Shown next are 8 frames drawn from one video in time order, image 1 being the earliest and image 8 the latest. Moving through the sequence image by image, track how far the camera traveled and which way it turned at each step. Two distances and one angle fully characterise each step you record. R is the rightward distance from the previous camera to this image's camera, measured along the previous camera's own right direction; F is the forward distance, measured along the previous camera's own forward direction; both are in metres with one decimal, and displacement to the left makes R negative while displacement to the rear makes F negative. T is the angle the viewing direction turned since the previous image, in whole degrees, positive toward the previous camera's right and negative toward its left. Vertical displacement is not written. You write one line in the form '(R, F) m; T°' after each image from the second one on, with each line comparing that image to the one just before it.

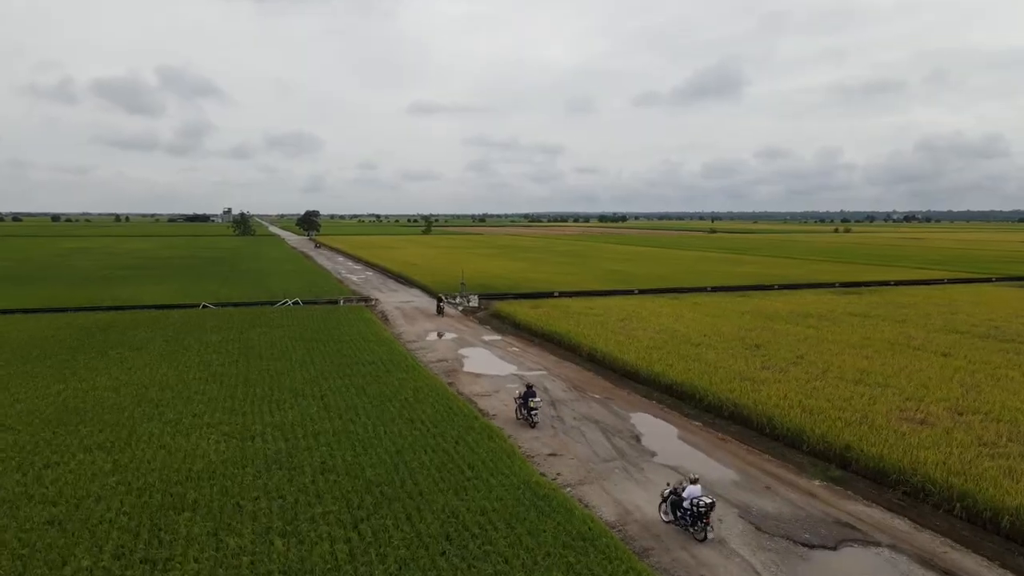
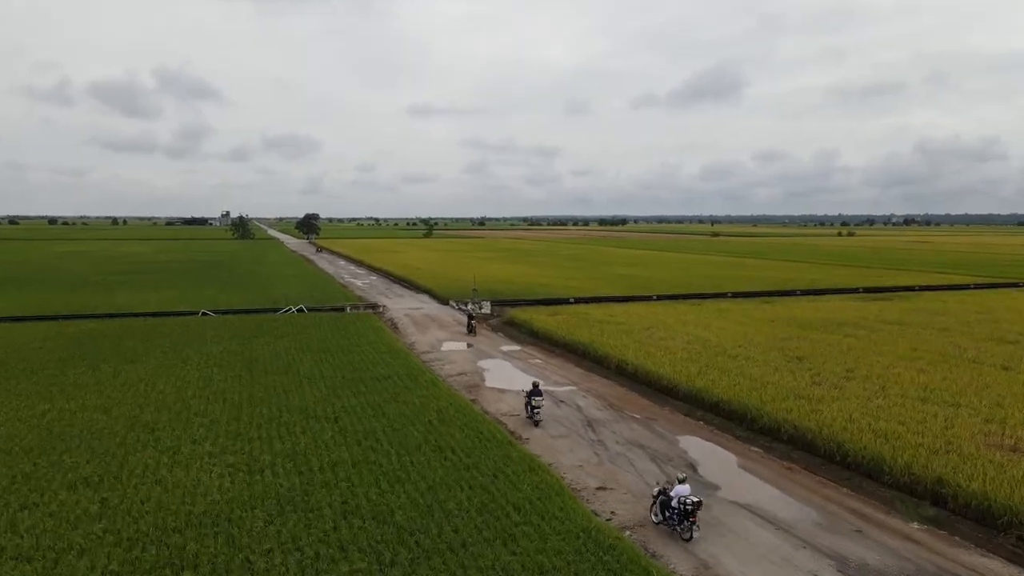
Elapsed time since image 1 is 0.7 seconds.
(-0.8, +1.9) m; 0°
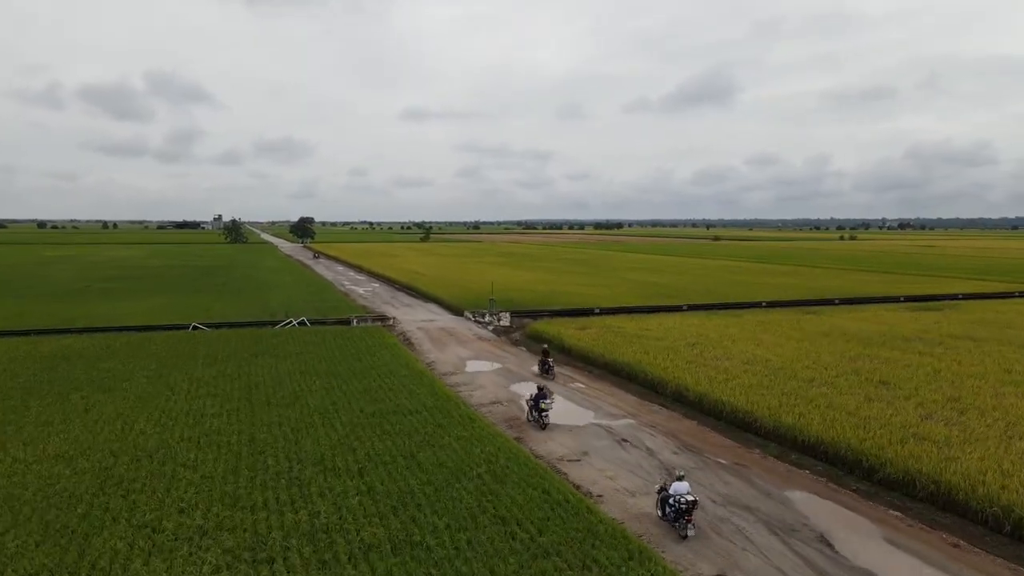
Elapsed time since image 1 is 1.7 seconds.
(-1.3, +3.5) m; 0°
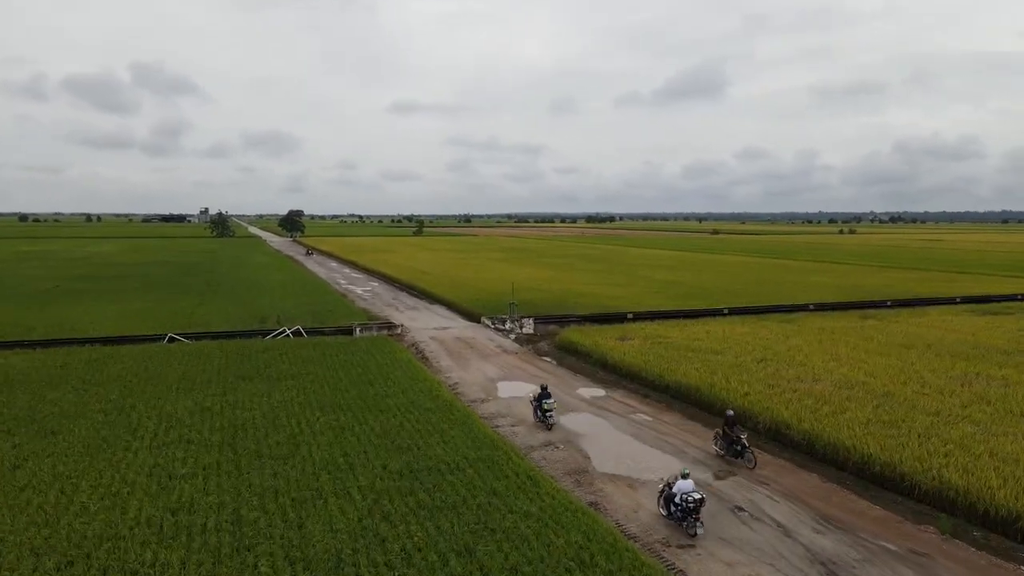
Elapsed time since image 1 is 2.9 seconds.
(-1.4, +4.5) m; +1°
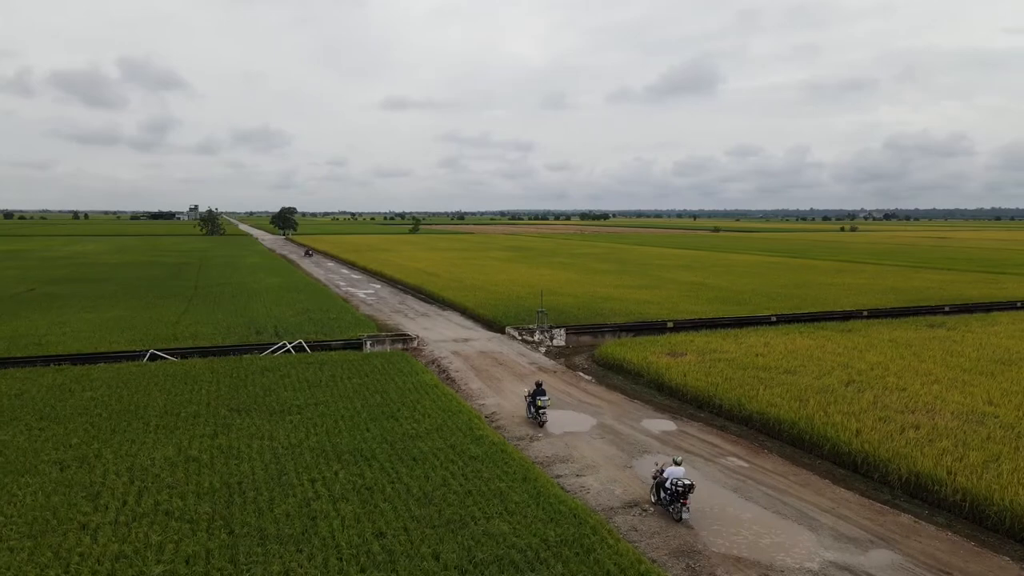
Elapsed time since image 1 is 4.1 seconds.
(-1.3, +3.7) m; +1°
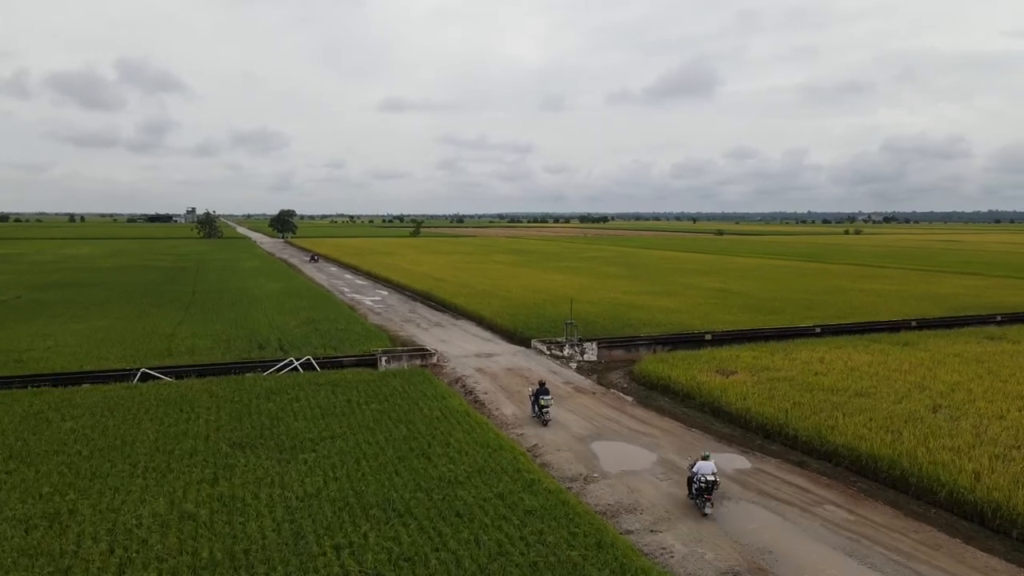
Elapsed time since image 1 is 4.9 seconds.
(-0.9, +2.5) m; 0°
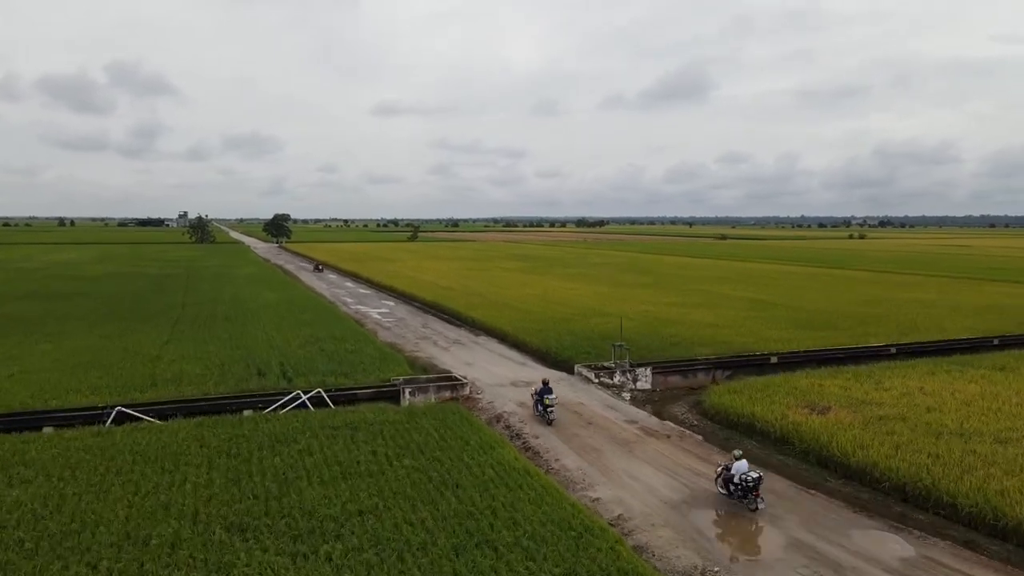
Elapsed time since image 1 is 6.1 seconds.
(-1.3, +3.7) m; 0°
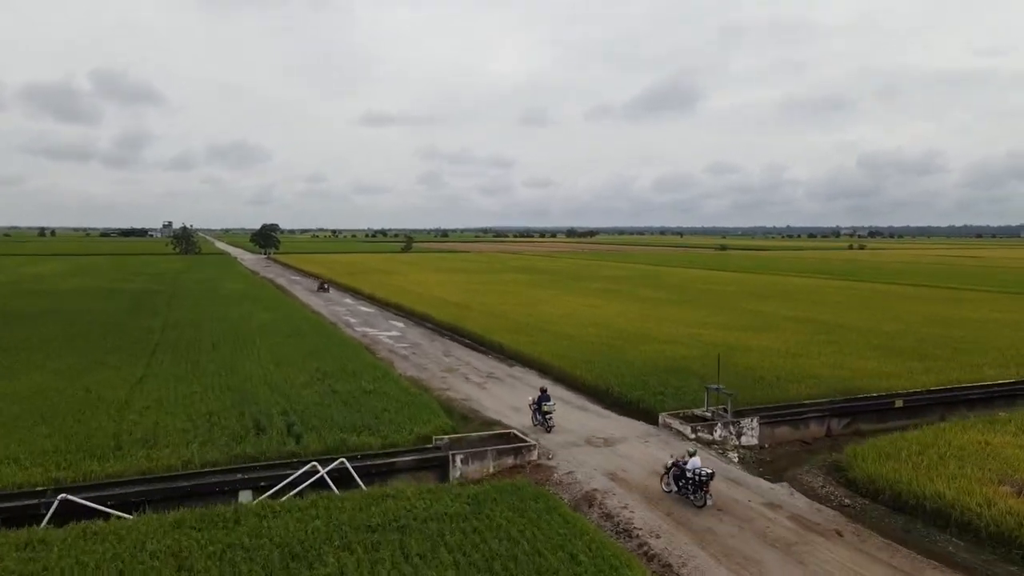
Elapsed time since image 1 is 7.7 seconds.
(-1.8, +5.0) m; +1°
